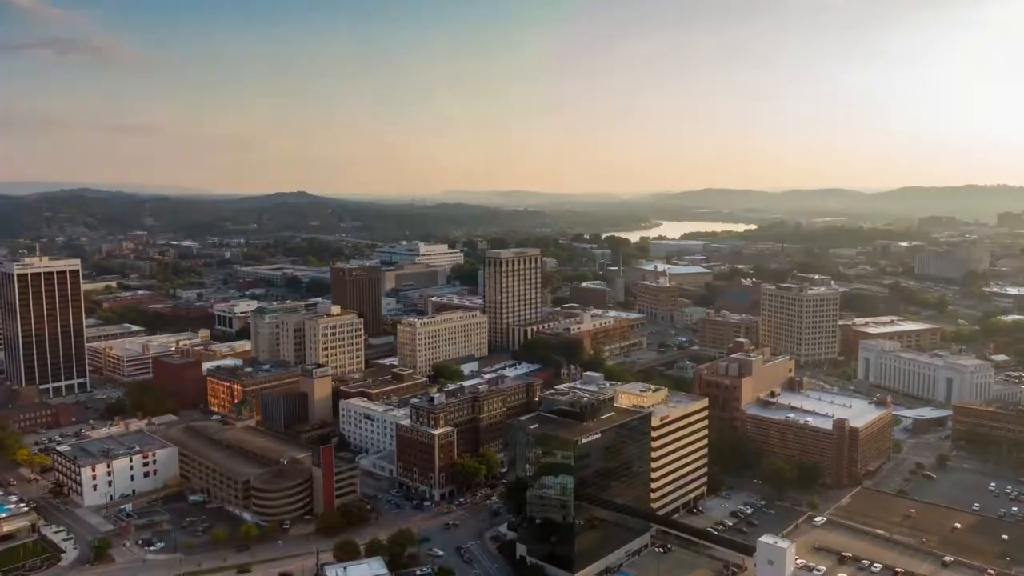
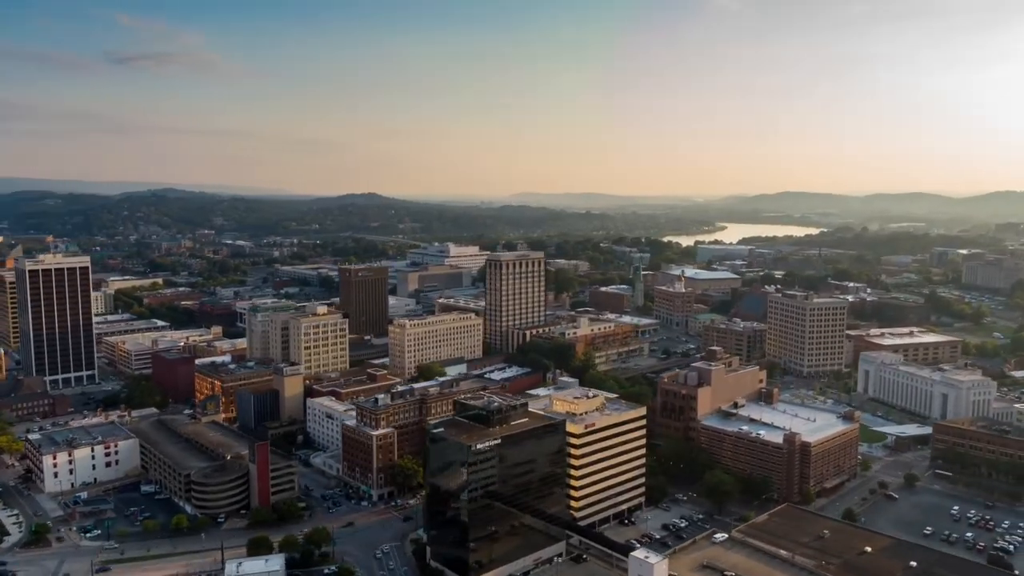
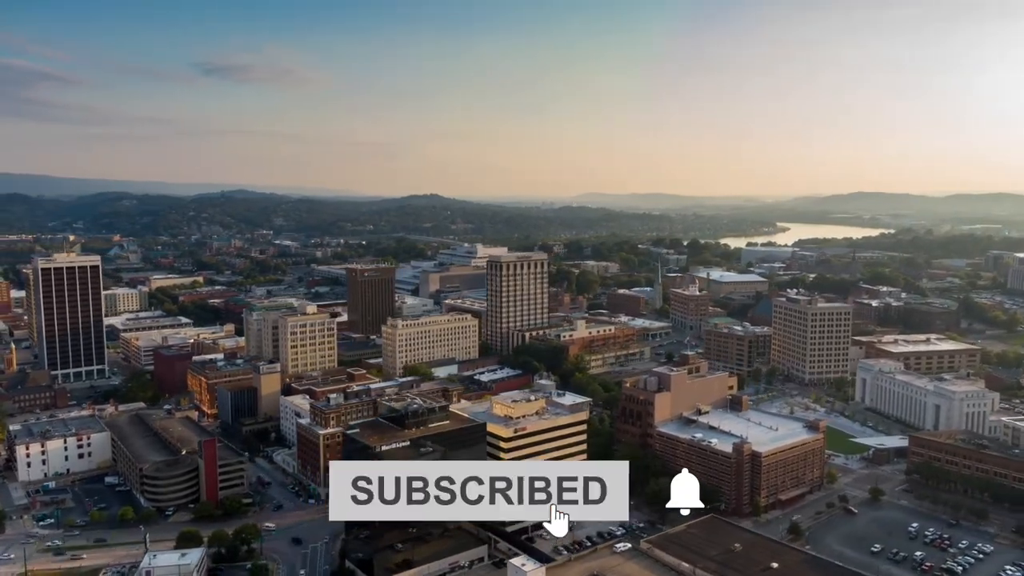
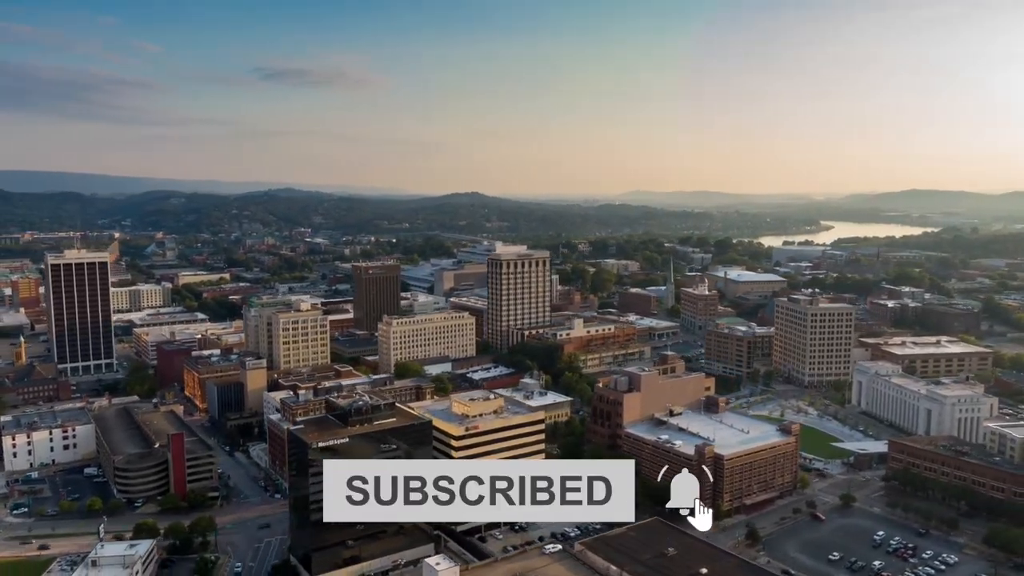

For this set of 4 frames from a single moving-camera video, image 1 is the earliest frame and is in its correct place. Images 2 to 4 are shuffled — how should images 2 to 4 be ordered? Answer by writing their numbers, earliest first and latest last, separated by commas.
2, 3, 4
